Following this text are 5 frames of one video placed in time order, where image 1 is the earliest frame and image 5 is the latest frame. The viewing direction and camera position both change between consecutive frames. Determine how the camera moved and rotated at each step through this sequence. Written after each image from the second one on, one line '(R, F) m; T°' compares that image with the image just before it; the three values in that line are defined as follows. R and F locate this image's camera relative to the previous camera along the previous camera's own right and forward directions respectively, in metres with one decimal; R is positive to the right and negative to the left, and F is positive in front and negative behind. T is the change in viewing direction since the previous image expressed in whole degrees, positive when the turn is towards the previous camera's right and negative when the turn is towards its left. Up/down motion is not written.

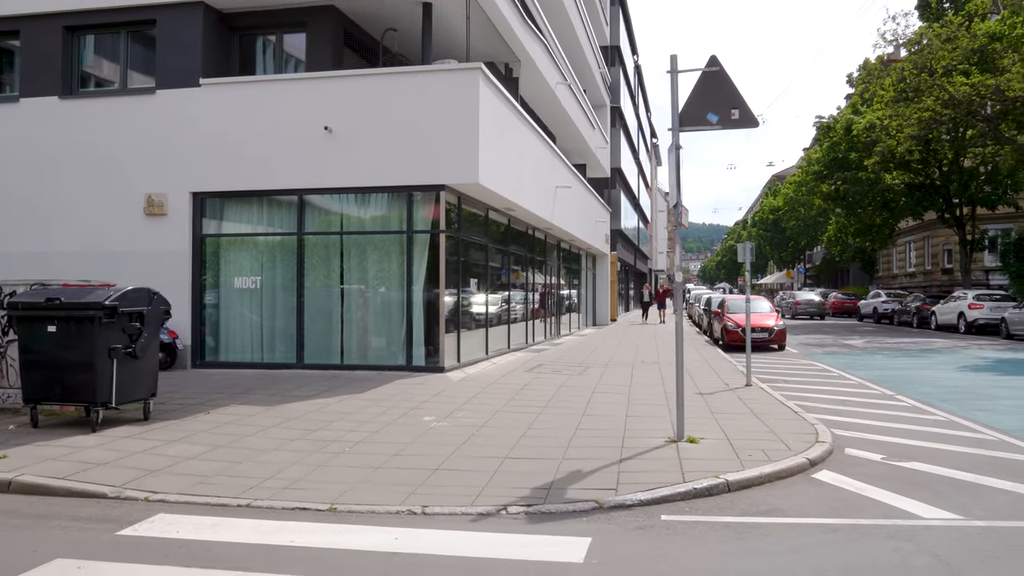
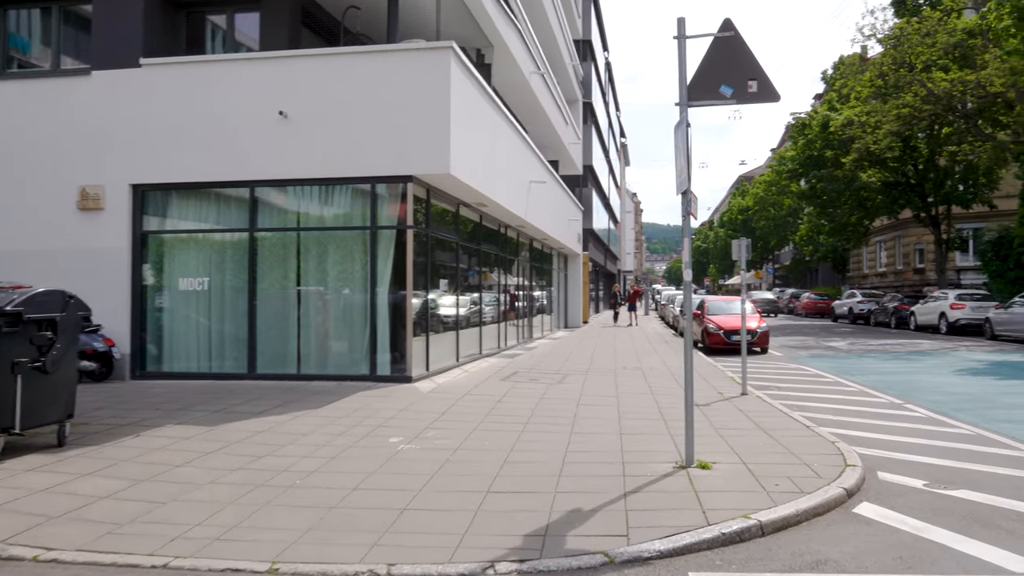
(-0.1, +1.1) m; +2°
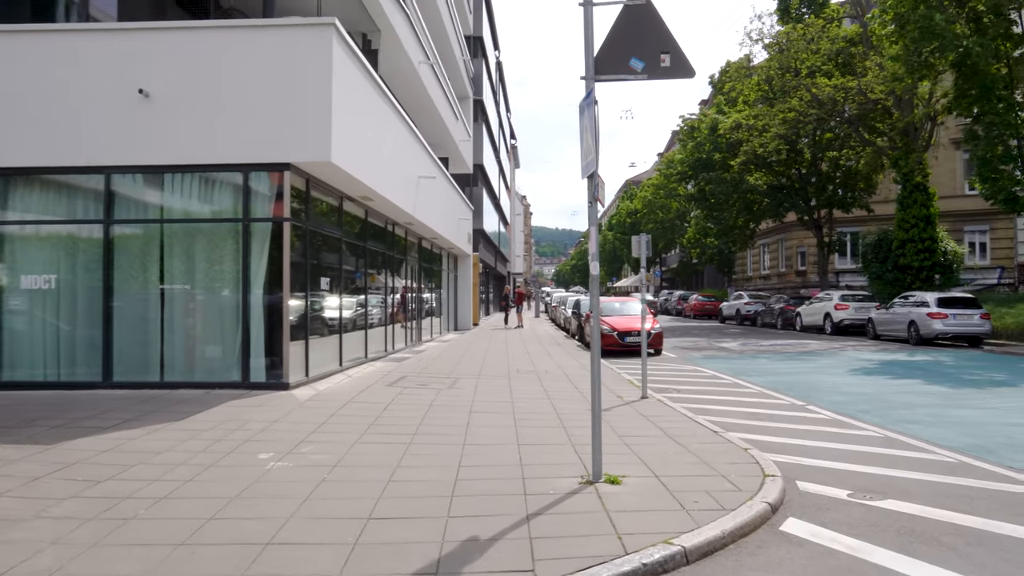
(0.0, +0.8) m; +7°
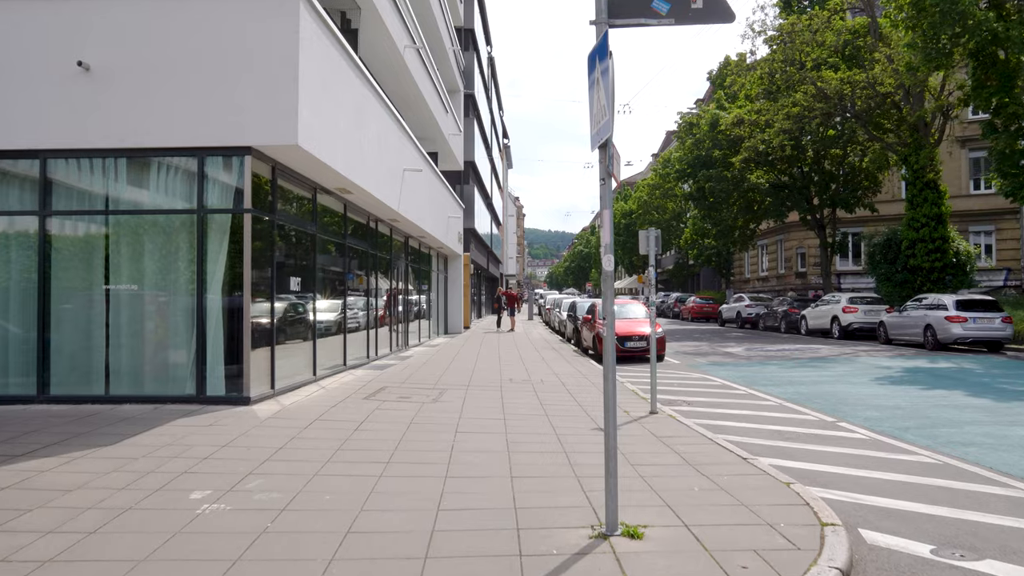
(0.0, +1.3) m; 0°
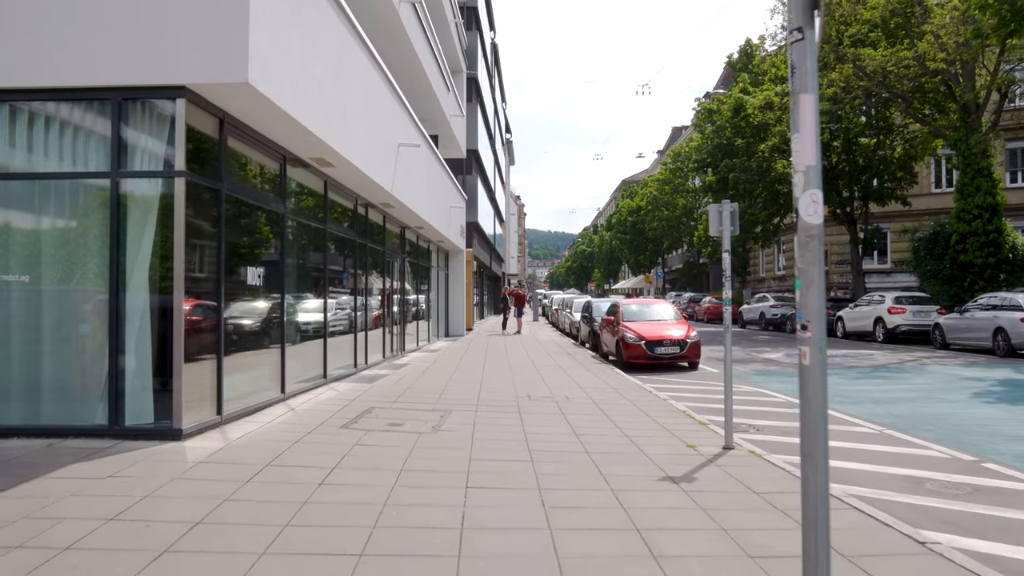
(-0.2, +2.5) m; 0°
